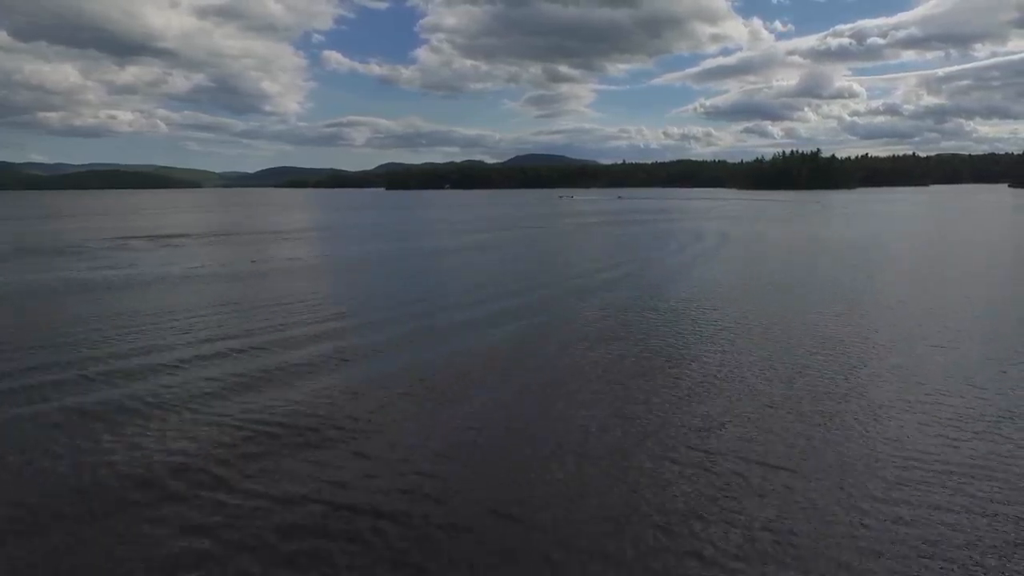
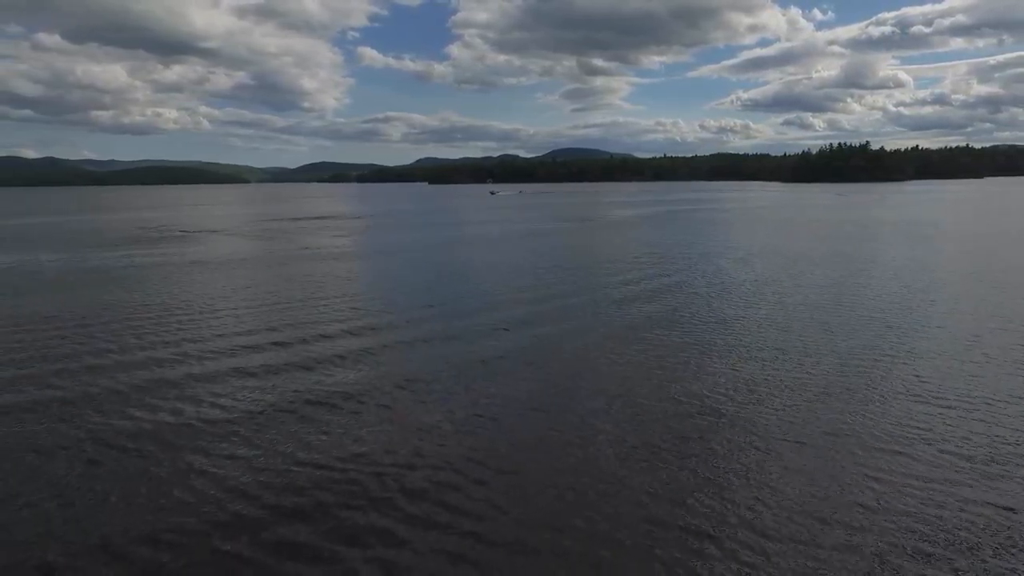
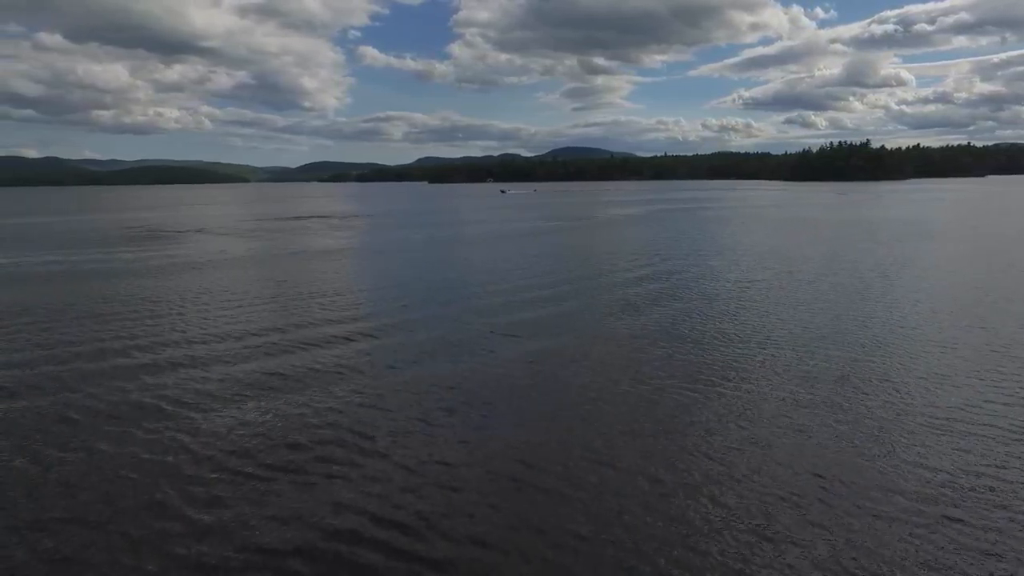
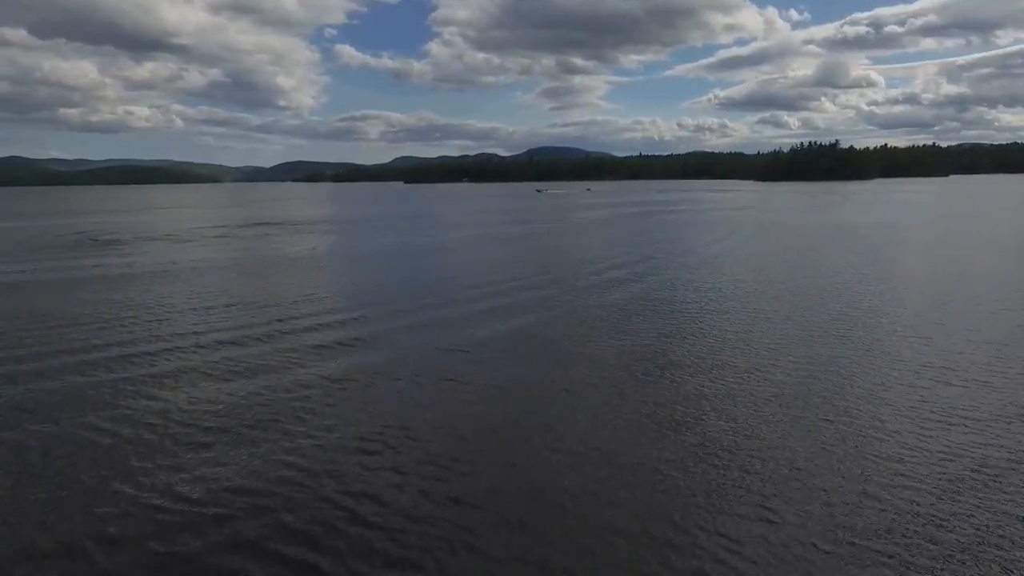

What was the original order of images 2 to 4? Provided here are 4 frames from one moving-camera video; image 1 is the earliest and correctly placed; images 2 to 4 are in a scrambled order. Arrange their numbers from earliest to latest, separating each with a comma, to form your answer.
4, 3, 2
